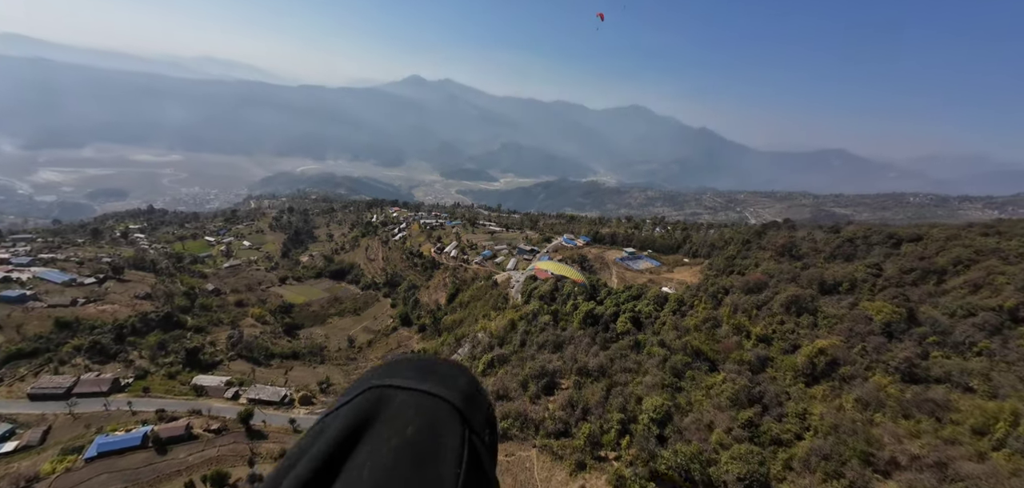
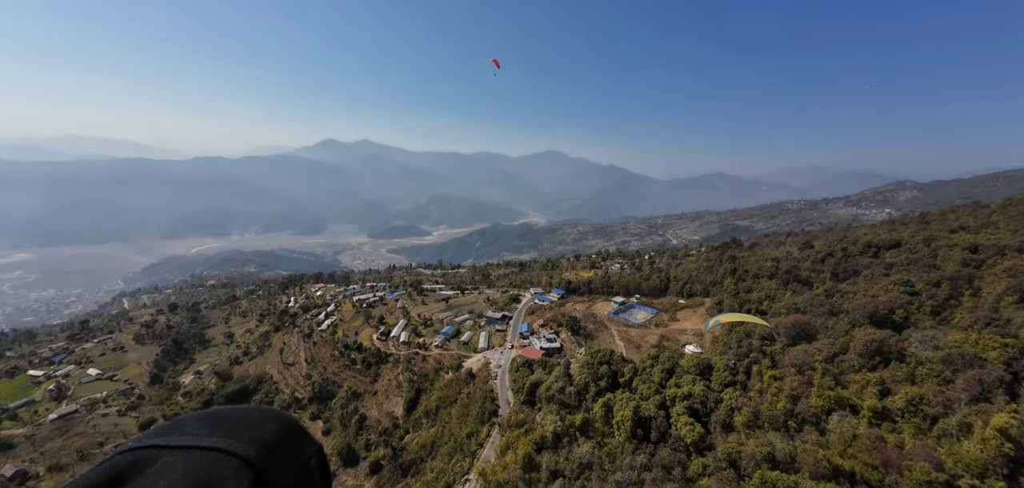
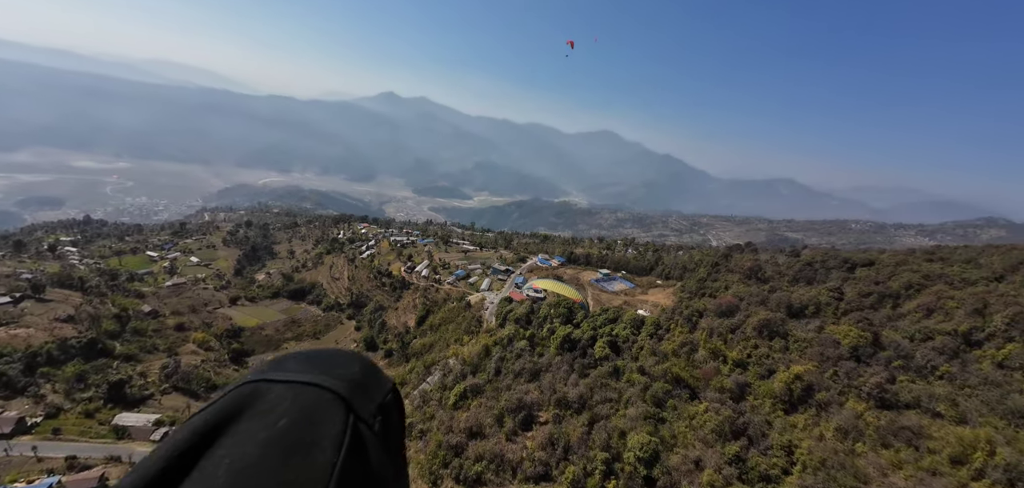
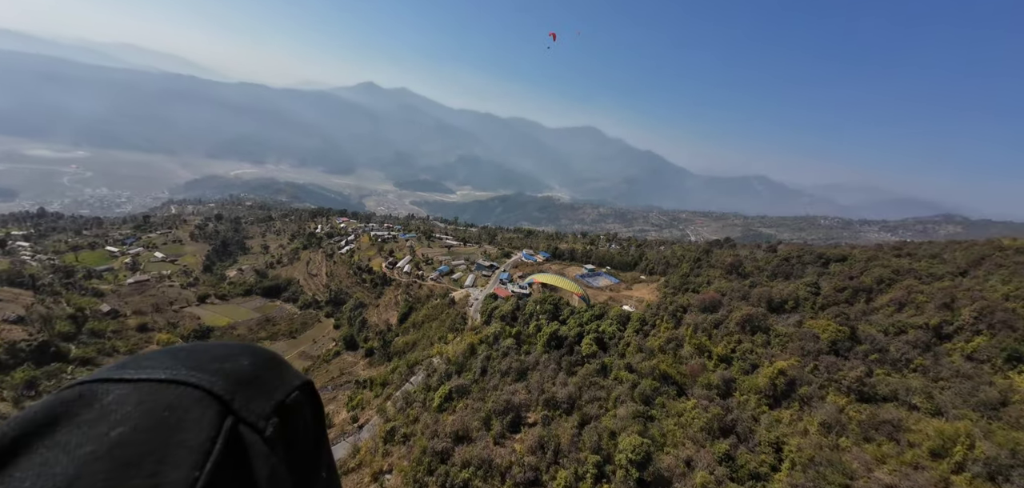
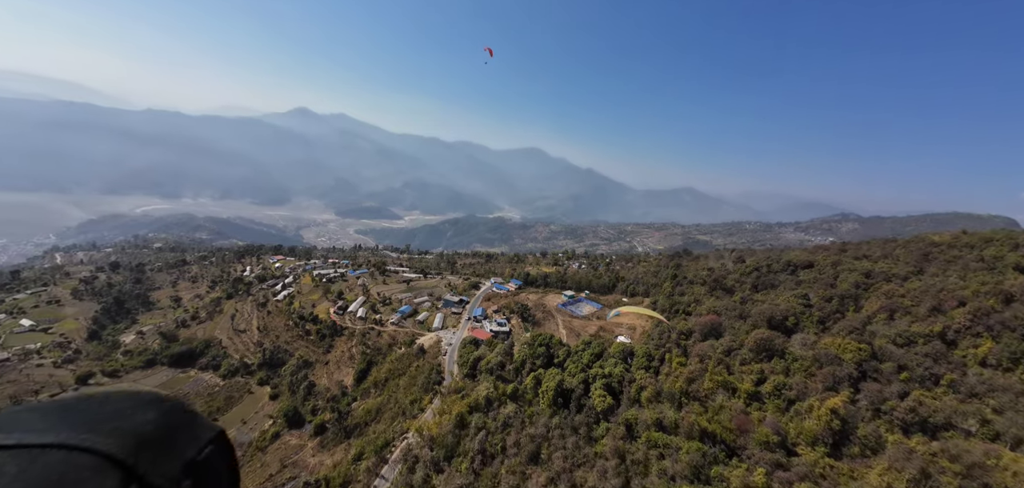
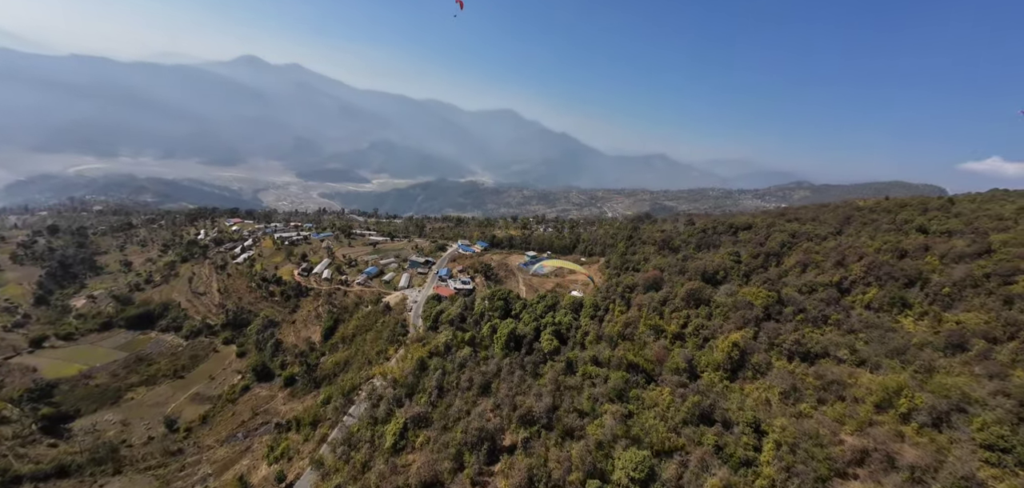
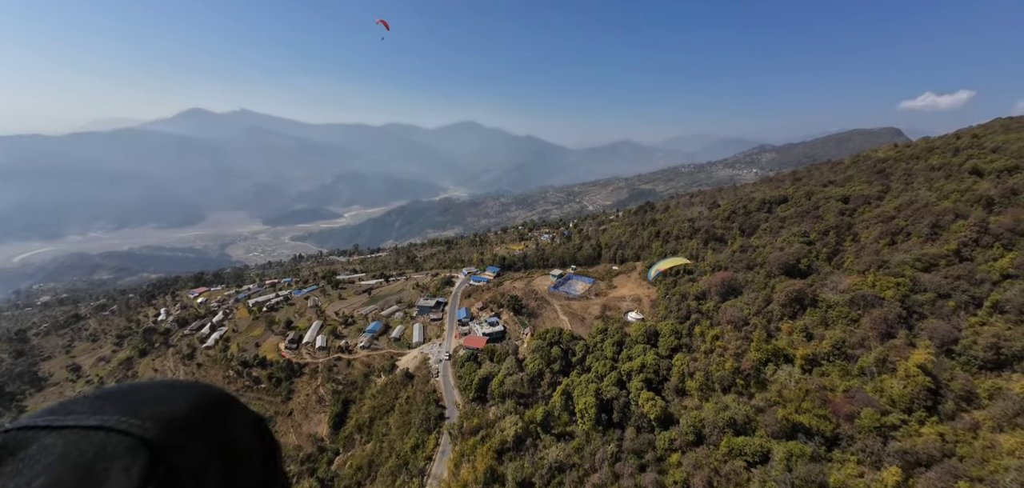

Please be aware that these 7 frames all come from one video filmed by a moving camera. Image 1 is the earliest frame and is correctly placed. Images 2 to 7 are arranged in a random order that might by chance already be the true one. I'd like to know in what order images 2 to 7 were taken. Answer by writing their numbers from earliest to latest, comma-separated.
3, 4, 6, 5, 2, 7
